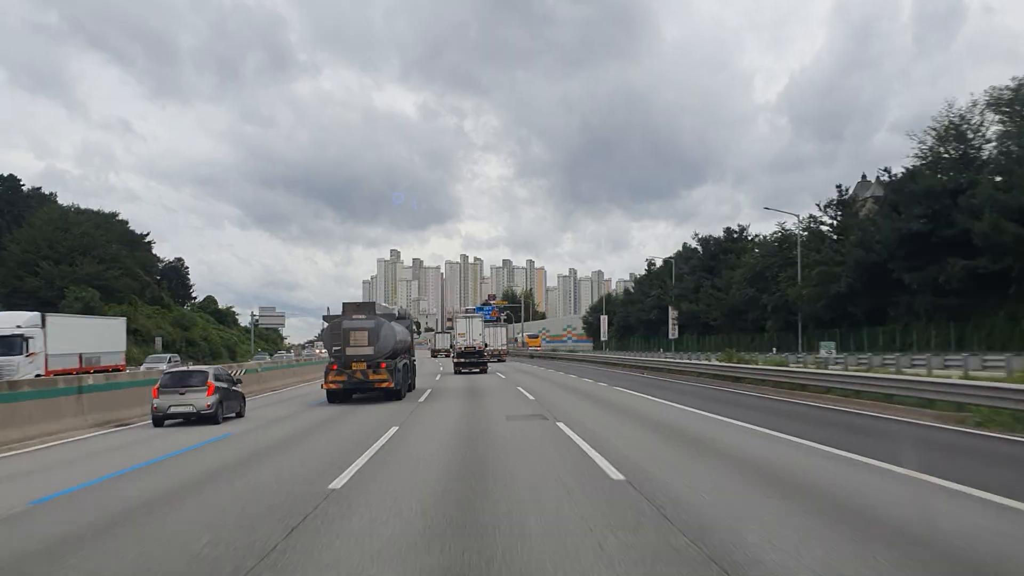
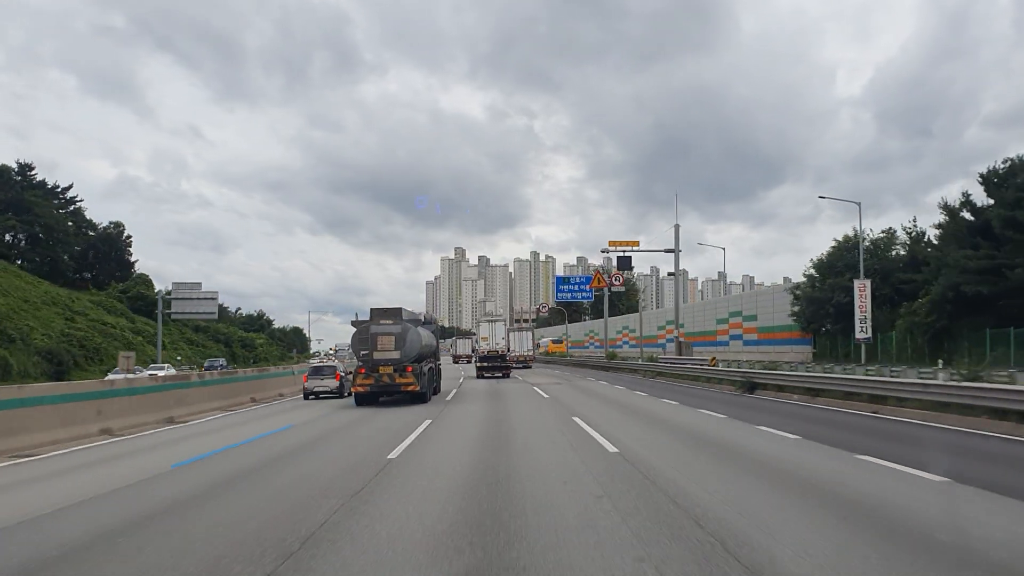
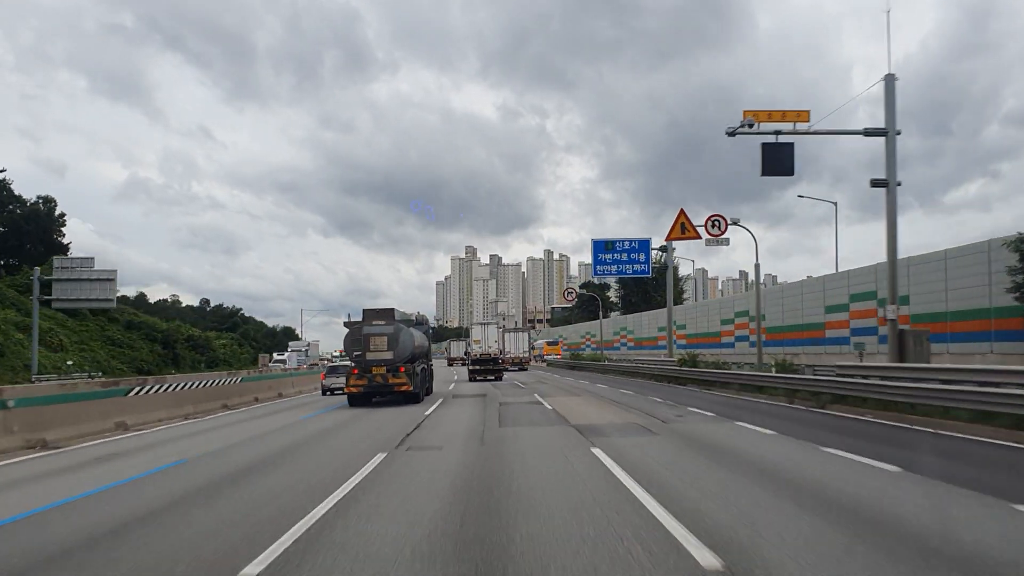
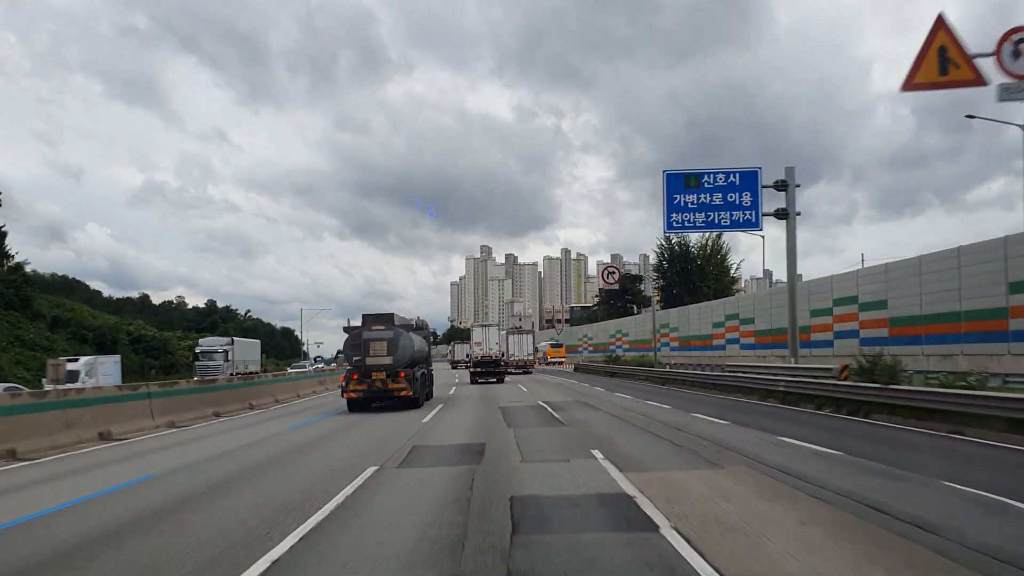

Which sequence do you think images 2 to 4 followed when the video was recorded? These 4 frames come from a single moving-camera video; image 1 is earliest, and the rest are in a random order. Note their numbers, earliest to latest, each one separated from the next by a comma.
2, 3, 4
